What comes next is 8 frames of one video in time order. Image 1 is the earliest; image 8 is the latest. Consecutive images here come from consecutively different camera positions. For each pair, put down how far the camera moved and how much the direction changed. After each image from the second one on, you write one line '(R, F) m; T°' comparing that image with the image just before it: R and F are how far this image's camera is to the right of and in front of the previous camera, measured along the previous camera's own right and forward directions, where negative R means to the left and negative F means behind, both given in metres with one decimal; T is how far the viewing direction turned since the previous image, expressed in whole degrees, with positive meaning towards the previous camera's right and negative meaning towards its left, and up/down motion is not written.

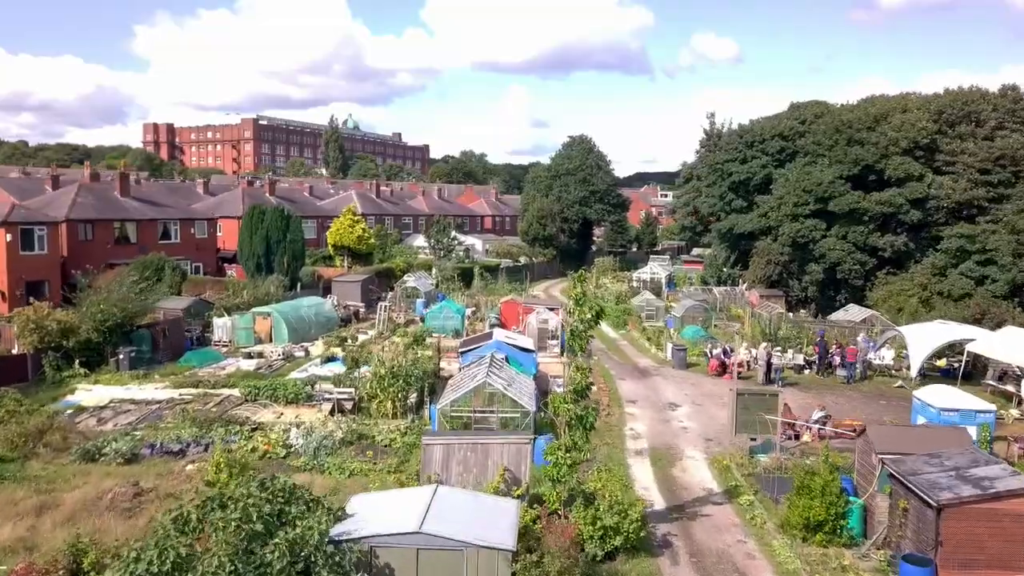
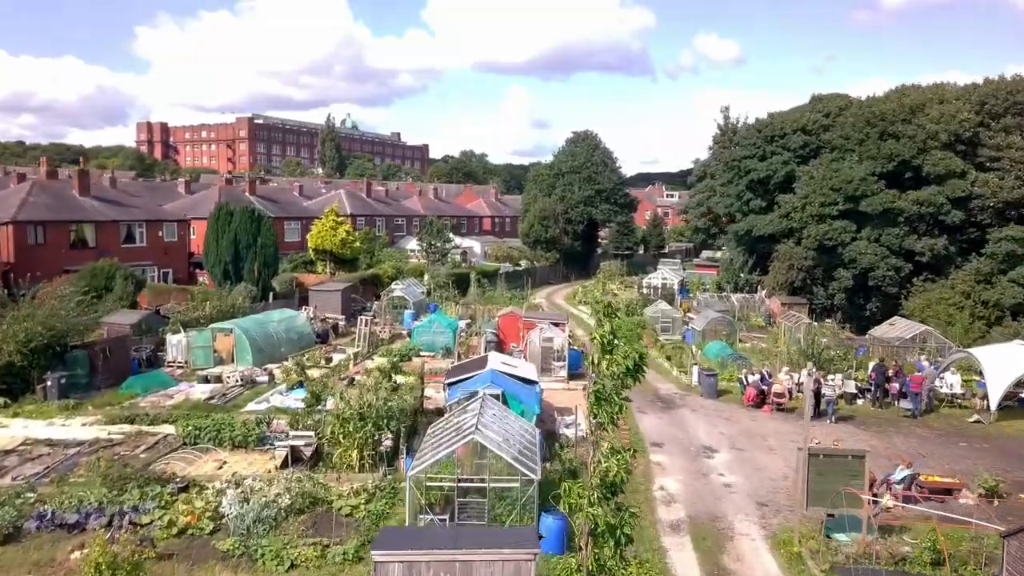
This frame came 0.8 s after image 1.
(+0.1, +4.2) m; 0°
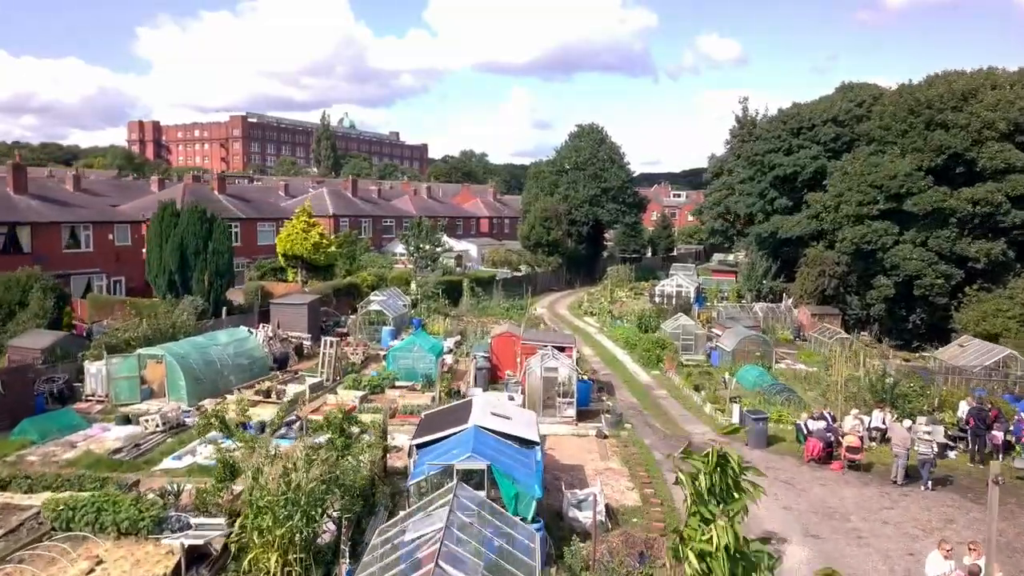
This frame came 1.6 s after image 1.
(+0.1, +5.0) m; 0°
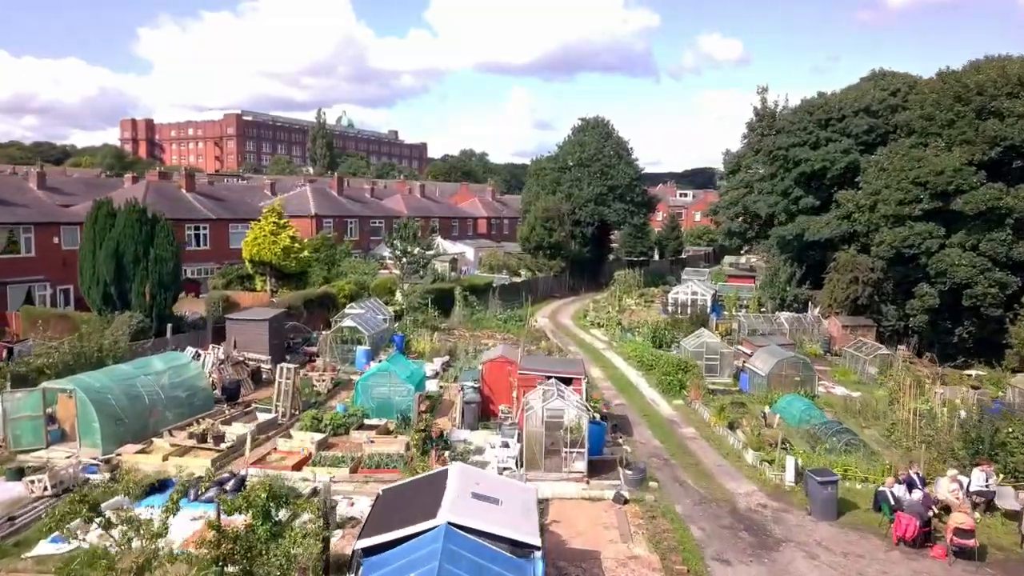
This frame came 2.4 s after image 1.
(+0.1, +4.3) m; 0°
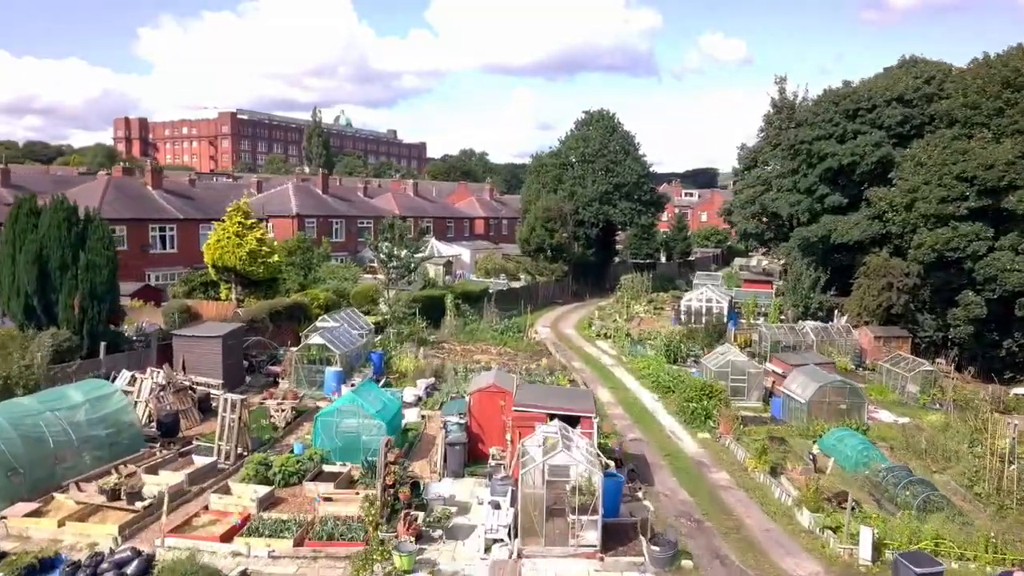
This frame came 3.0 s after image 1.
(+0.1, +3.6) m; 0°
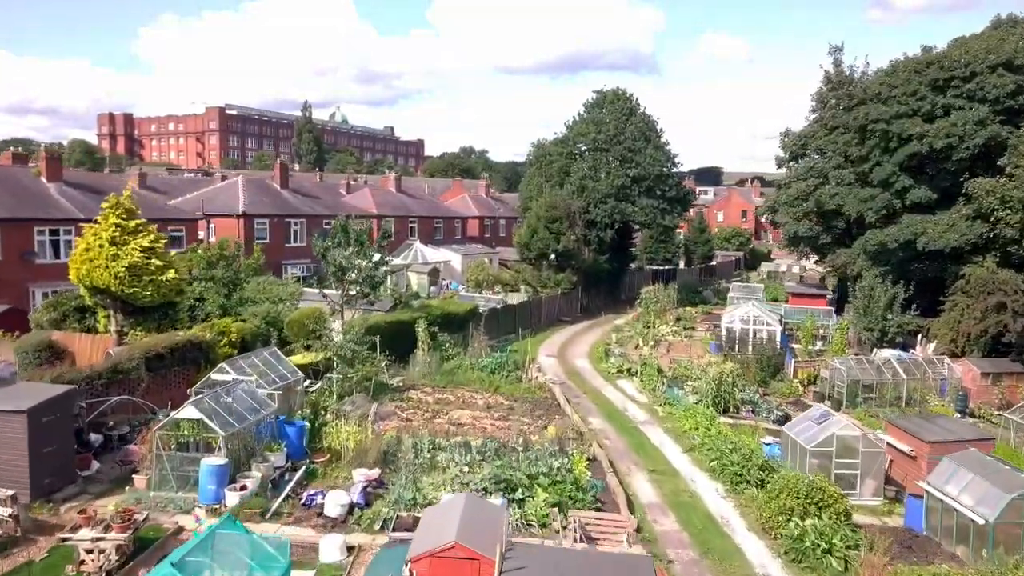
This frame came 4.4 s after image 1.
(+0.2, +8.1) m; 0°
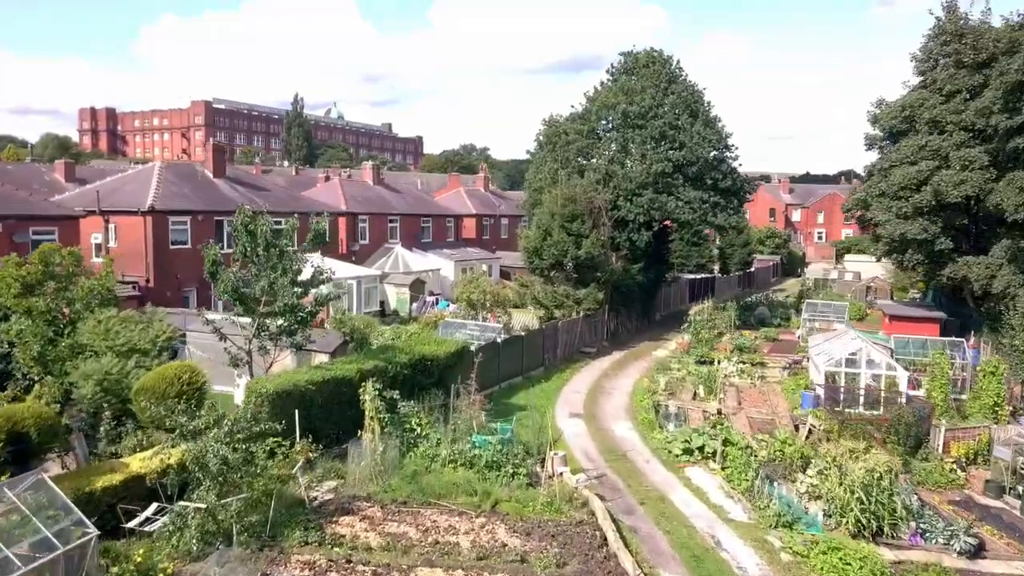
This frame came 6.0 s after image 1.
(-0.1, +9.4) m; 0°
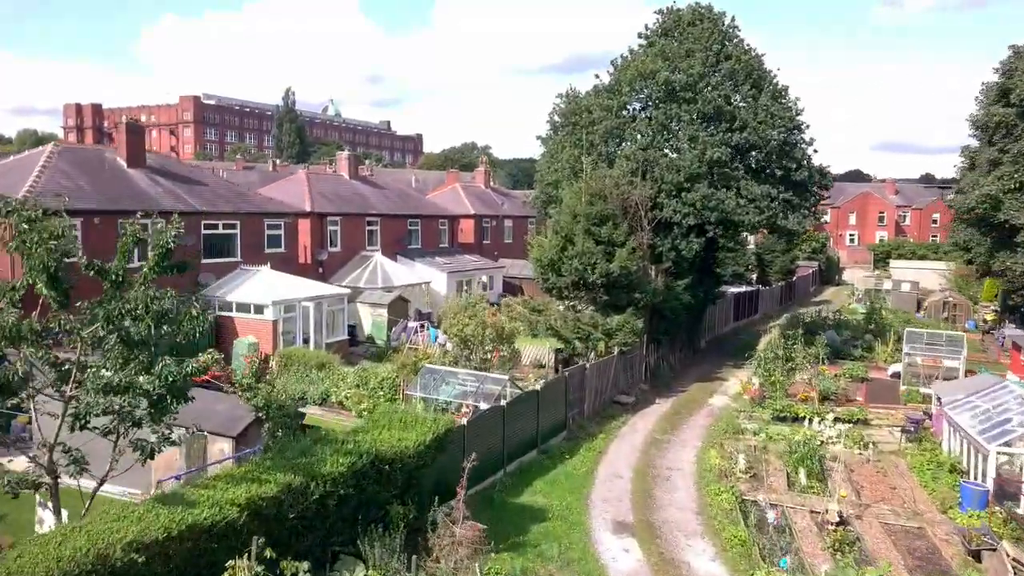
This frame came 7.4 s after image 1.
(-0.2, +7.2) m; 0°
